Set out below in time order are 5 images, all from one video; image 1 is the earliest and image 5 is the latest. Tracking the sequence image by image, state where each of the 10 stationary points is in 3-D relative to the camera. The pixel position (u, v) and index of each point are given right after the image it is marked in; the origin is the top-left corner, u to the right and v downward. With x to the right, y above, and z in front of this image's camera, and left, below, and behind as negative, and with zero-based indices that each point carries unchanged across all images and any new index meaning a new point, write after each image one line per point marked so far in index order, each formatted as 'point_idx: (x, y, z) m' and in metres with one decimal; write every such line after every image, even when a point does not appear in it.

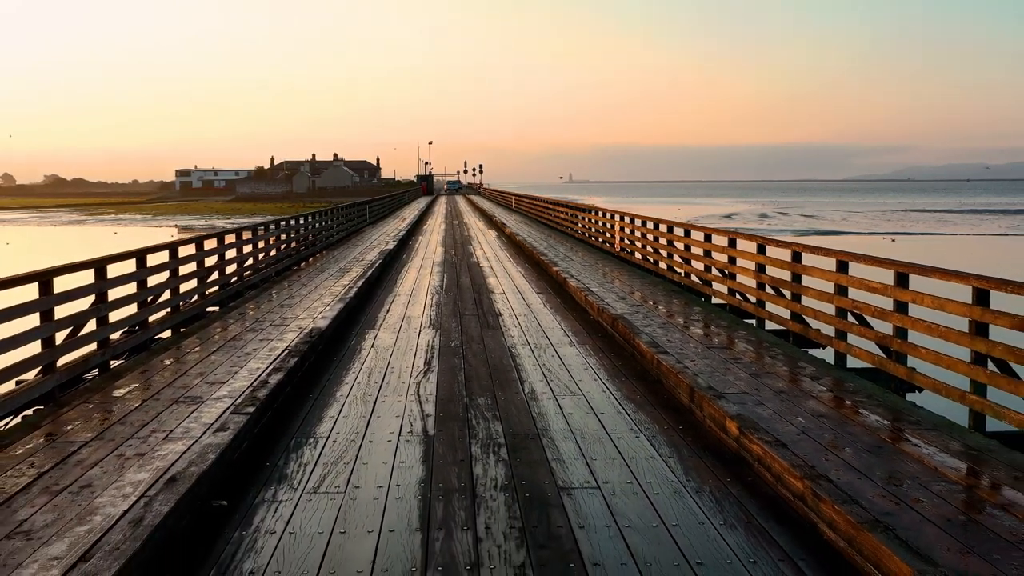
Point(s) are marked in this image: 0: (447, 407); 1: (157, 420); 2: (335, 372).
0: (-0.2, -0.4, +4.8) m
1: (-1.3, -0.5, +4.7) m
2: (-0.8, -0.4, +5.9) m
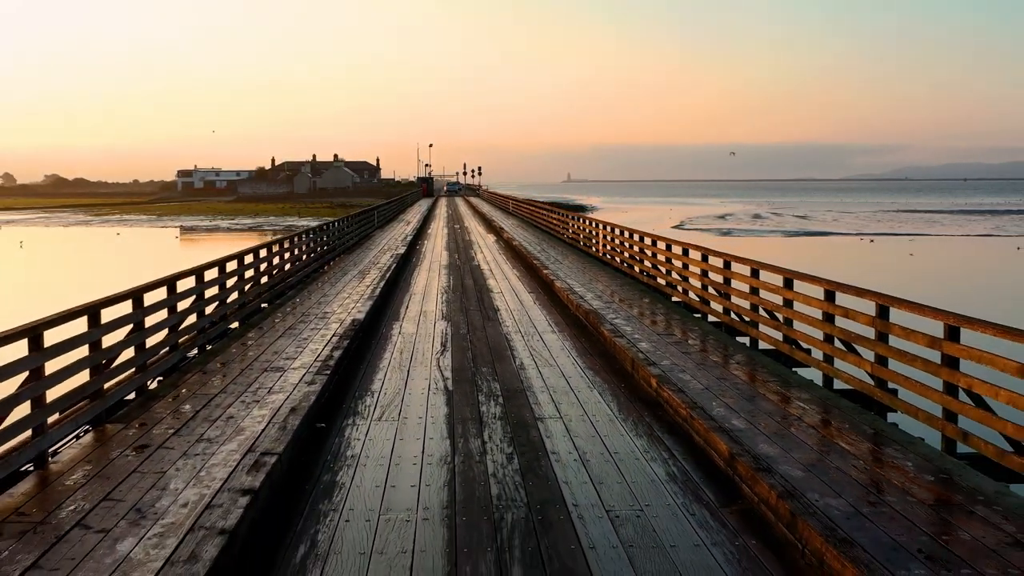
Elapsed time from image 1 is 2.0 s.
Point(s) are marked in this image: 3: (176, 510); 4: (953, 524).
0: (-0.3, -0.4, +6.8) m
1: (-1.3, -0.5, +6.7) m
2: (-0.8, -0.4, +7.9) m
3: (-1.0, -0.7, +4.0) m
4: (+1.3, -0.7, +3.9) m
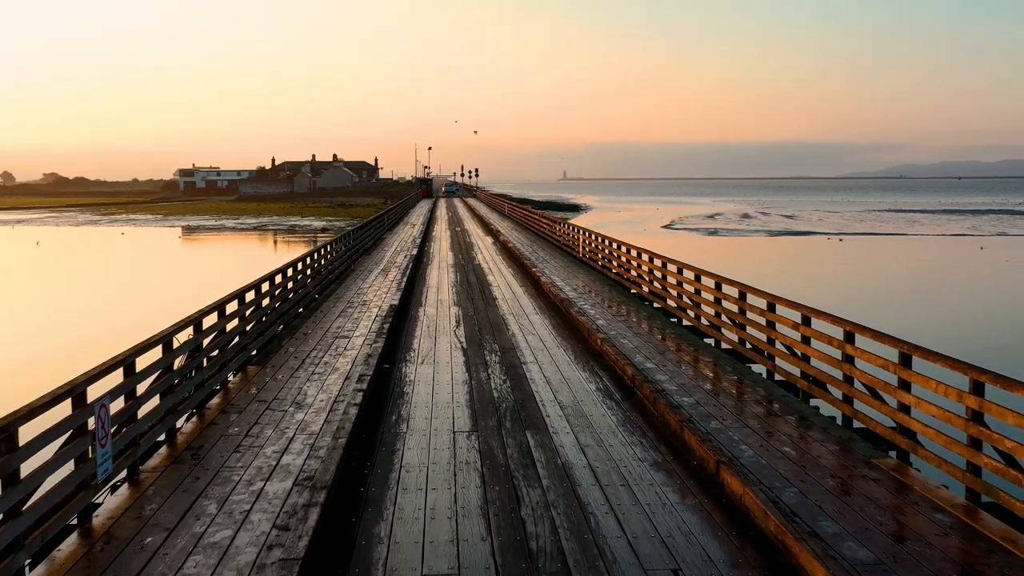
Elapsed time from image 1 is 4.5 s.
0: (-0.3, -0.4, +9.9) m
1: (-1.3, -0.4, +9.8) m
2: (-0.9, -0.3, +11.0) m
3: (-1.1, -0.6, +7.1) m
4: (+1.3, -0.7, +7.1) m
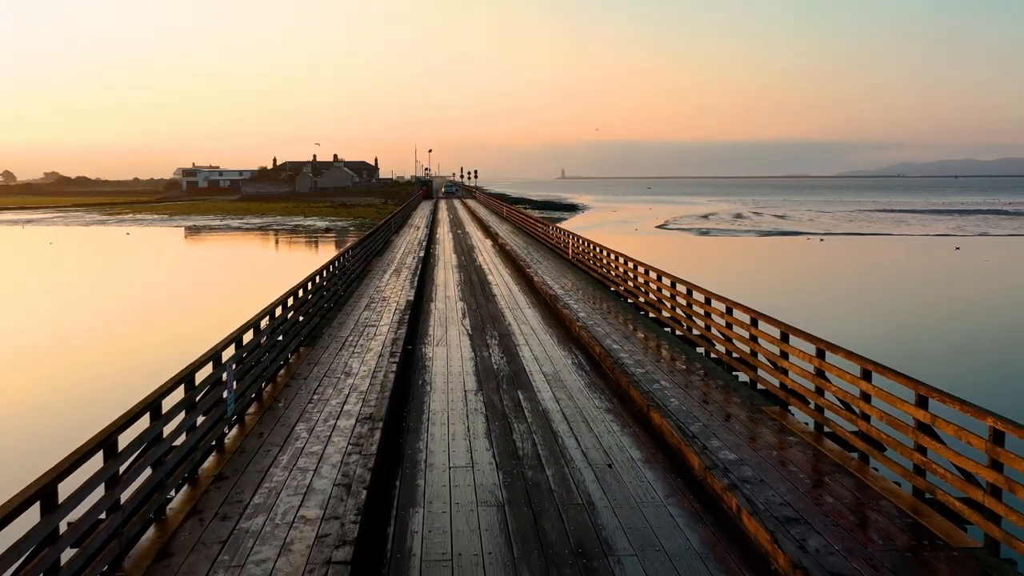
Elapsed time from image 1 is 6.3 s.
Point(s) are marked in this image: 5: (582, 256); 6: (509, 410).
0: (-0.3, -0.4, +12.2) m
1: (-1.4, -0.4, +12.1) m
2: (-0.9, -0.3, +13.3) m
3: (-1.1, -0.6, +9.4) m
4: (+1.3, -0.6, +9.4) m
5: (+1.1, +0.5, +19.9) m
6: (0.0, -0.7, +7.9) m
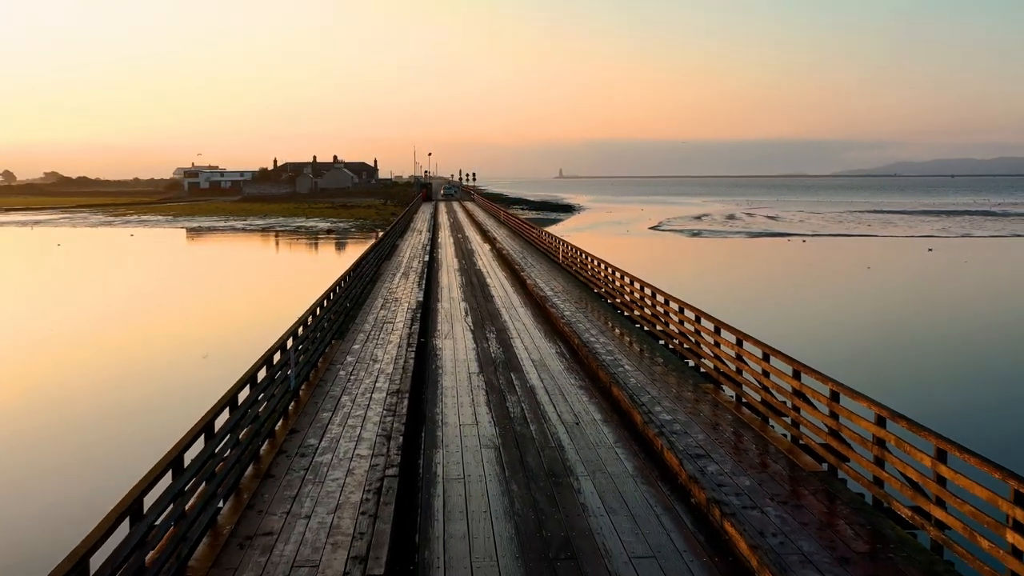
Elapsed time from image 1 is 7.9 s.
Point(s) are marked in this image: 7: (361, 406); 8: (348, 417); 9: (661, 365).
0: (-0.4, -0.4, +14.5) m
1: (-1.4, -0.4, +14.4) m
2: (-1.0, -0.3, +15.6) m
3: (-1.1, -0.6, +11.7) m
4: (+1.2, -0.7, +11.7) m
5: (+1.0, +0.5, +22.2) m
6: (-0.1, -0.8, +10.2) m
7: (-1.1, -0.8, +9.3) m
8: (-1.1, -0.9, +8.9) m
9: (+1.3, -0.7, +11.6) m
